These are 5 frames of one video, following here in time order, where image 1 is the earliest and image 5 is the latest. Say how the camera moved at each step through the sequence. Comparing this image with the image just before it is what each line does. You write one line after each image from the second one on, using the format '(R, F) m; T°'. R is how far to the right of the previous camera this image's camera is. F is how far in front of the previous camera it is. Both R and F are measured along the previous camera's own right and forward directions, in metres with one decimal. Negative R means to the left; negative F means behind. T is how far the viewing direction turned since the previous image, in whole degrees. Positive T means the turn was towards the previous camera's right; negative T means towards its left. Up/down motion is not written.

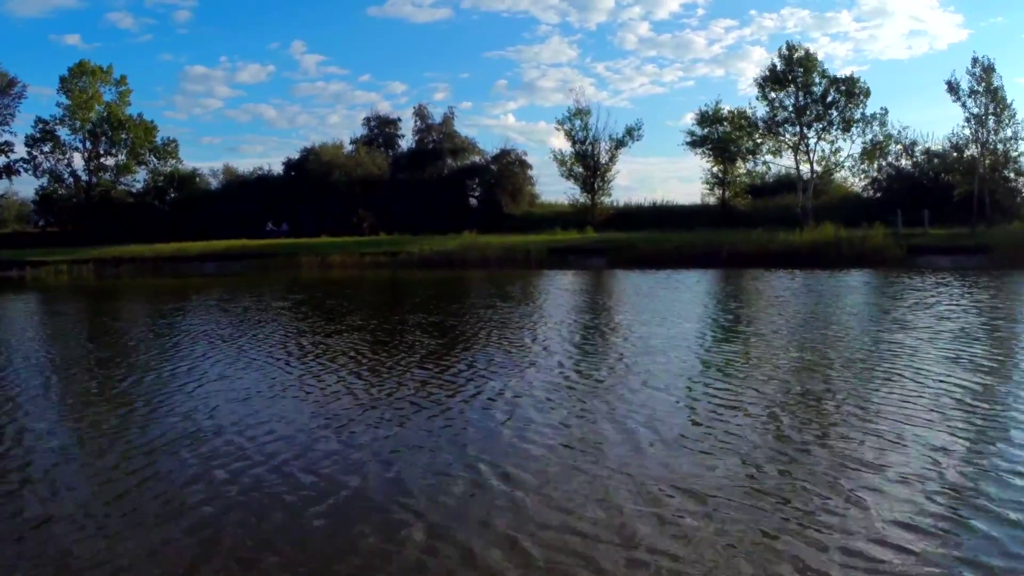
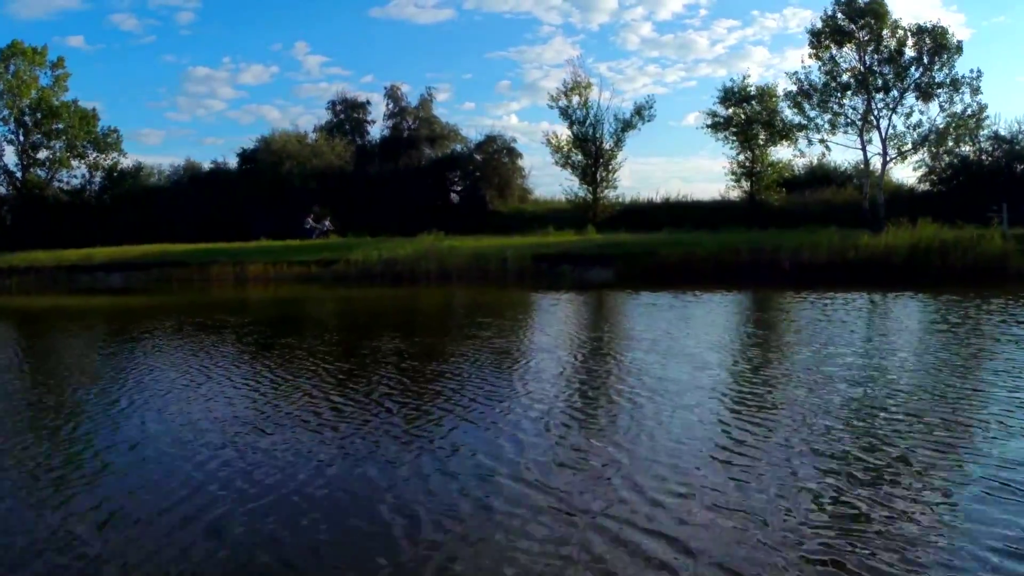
(+1.0, +10.0) m; 0°
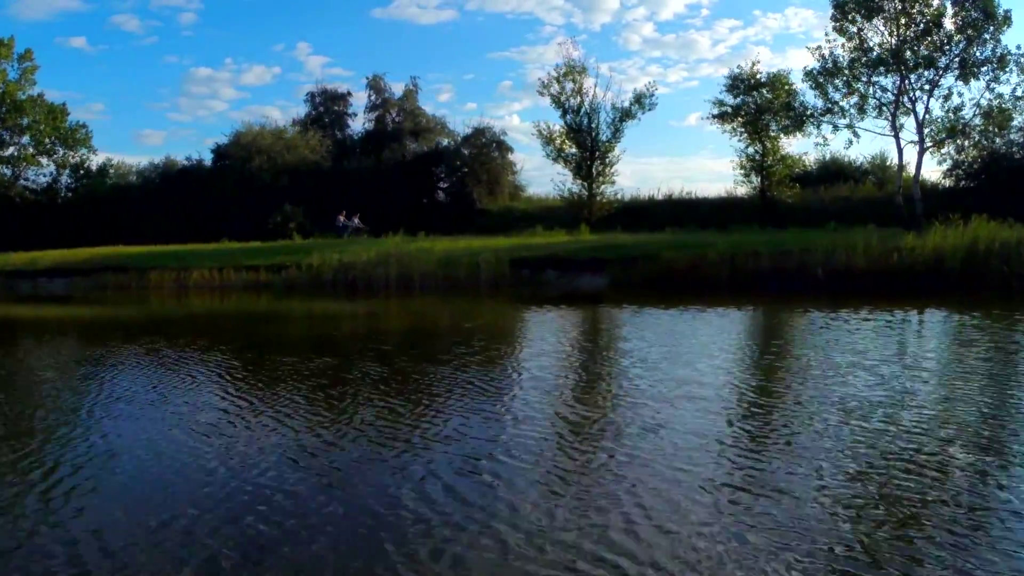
(+0.7, +4.0) m; 0°
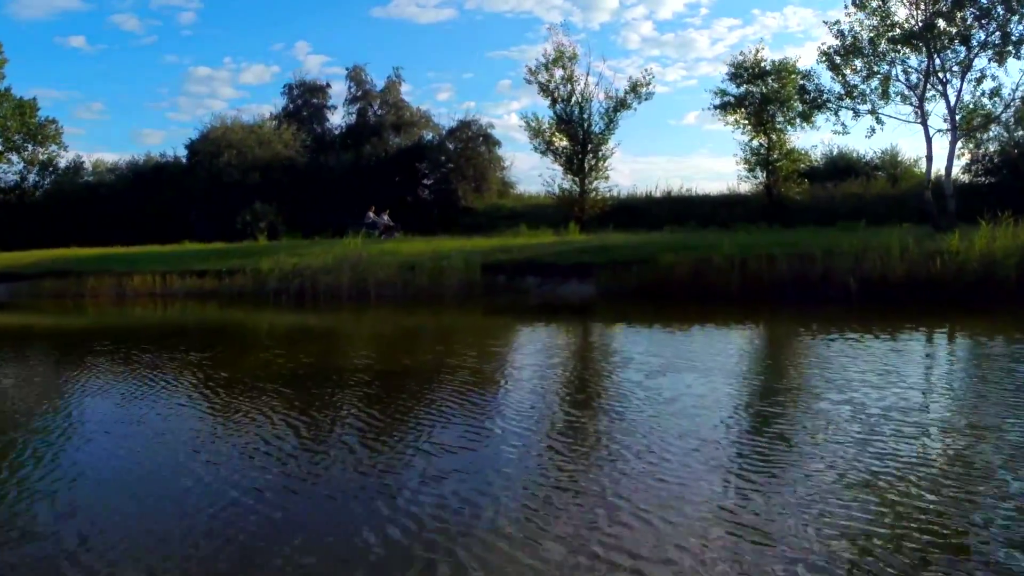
(+0.6, +3.1) m; 0°
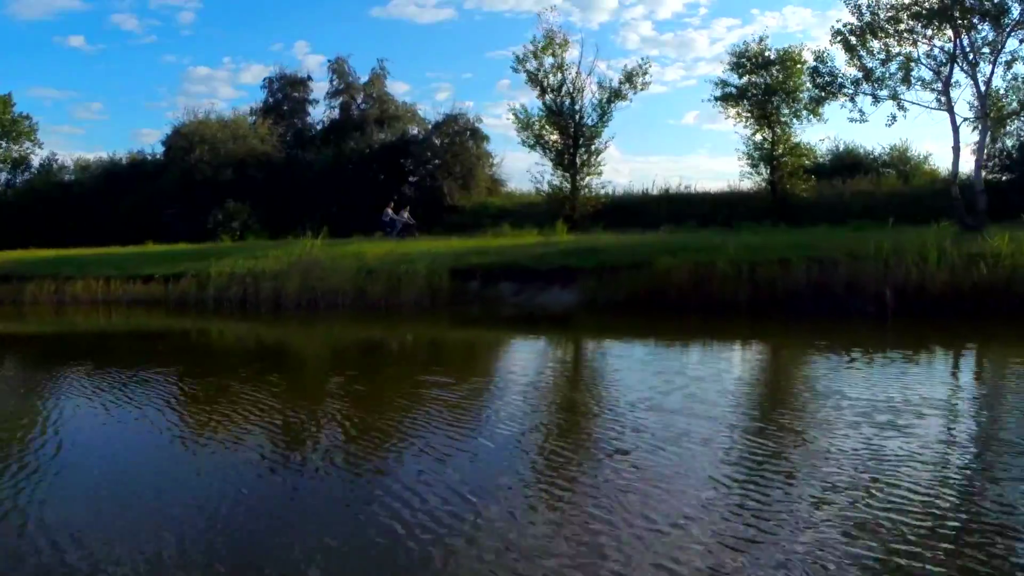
(+0.5, +2.4) m; 0°
